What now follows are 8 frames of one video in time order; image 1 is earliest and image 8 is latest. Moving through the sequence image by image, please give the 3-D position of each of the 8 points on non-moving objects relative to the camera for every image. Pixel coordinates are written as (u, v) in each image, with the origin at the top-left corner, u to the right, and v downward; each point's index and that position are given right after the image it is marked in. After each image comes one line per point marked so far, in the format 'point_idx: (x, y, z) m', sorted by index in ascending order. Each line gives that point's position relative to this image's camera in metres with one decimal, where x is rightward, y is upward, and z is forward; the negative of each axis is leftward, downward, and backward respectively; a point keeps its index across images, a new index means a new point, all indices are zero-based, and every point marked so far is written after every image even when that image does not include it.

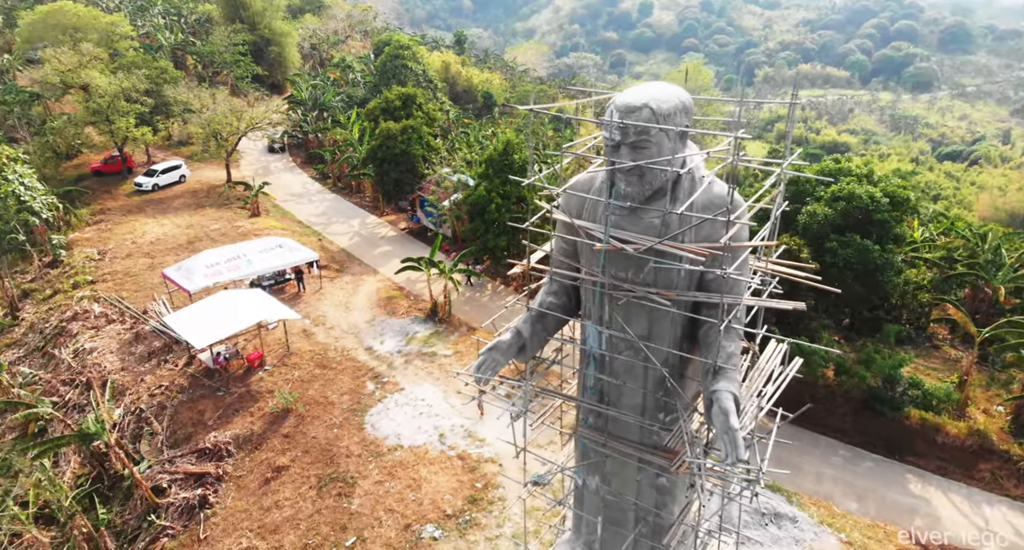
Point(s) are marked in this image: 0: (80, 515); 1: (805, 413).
0: (-9.1, -5.2, +13.3) m
1: (+7.4, -3.4, +15.8) m
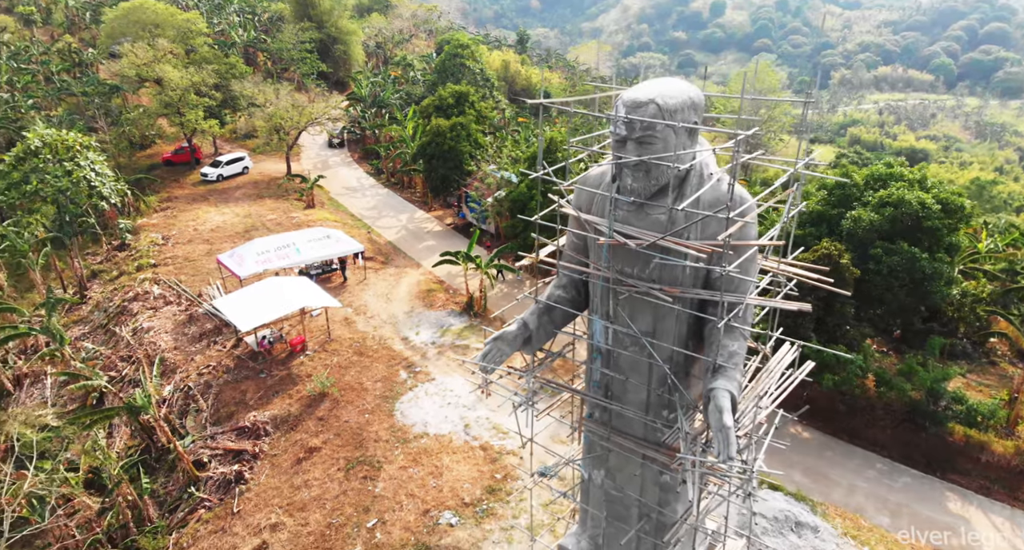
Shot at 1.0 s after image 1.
0: (-8.7, -4.8, +14.2) m
1: (+8.1, -3.6, +15.3) m
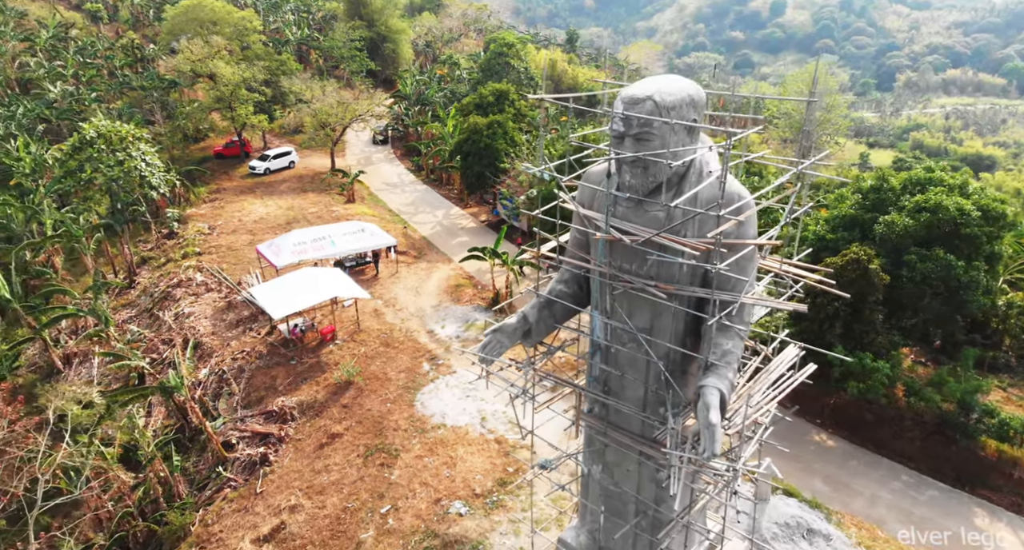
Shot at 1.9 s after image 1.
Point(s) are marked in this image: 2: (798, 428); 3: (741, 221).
0: (-8.3, -4.4, +14.8) m
1: (+8.5, -3.7, +14.9) m
2: (+7.0, -3.7, +15.2) m
3: (+2.3, +0.5, +6.2) m
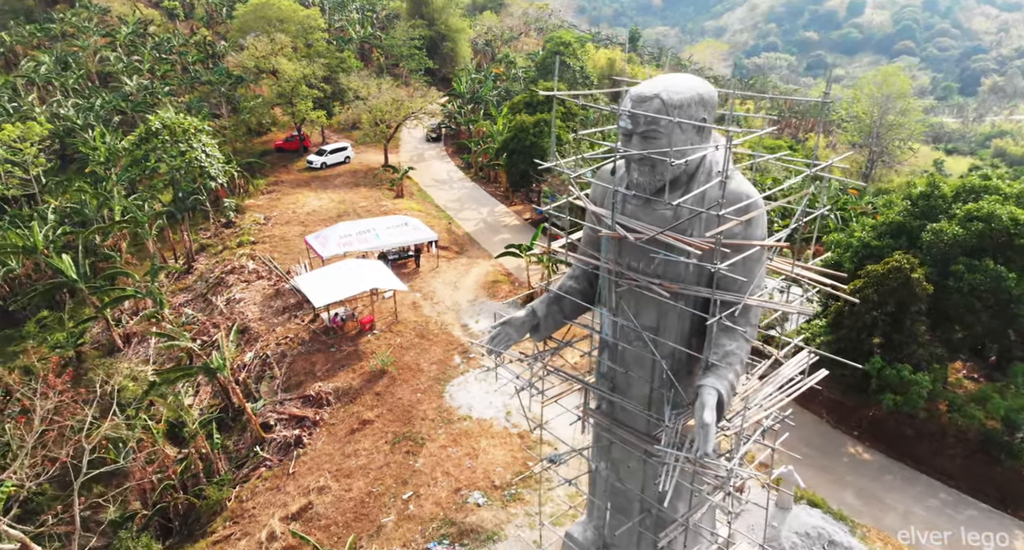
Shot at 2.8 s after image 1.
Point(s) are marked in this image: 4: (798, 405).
0: (-7.7, -4.1, +15.6) m
1: (+9.1, -4.0, +14.3) m
2: (+7.6, -3.8, +14.8) m
3: (+2.3, +0.5, +6.1) m
4: (+7.3, -3.3, +15.8) m
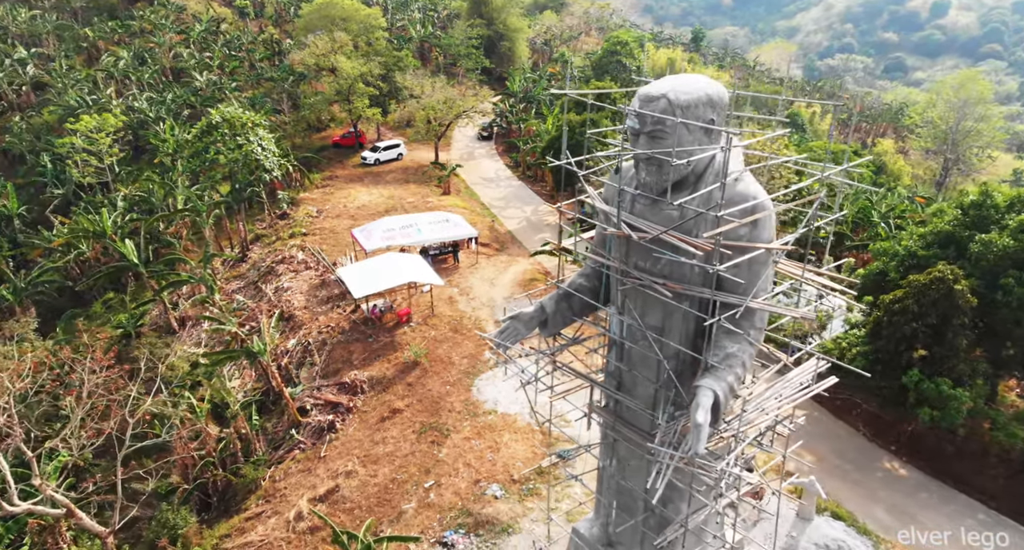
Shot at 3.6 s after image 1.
0: (-7.1, -3.7, +16.3) m
1: (+9.6, -4.2, +13.8) m
2: (+8.1, -4.1, +14.3) m
3: (+2.4, +0.5, +6.1) m
4: (+8.0, -3.5, +15.4) m
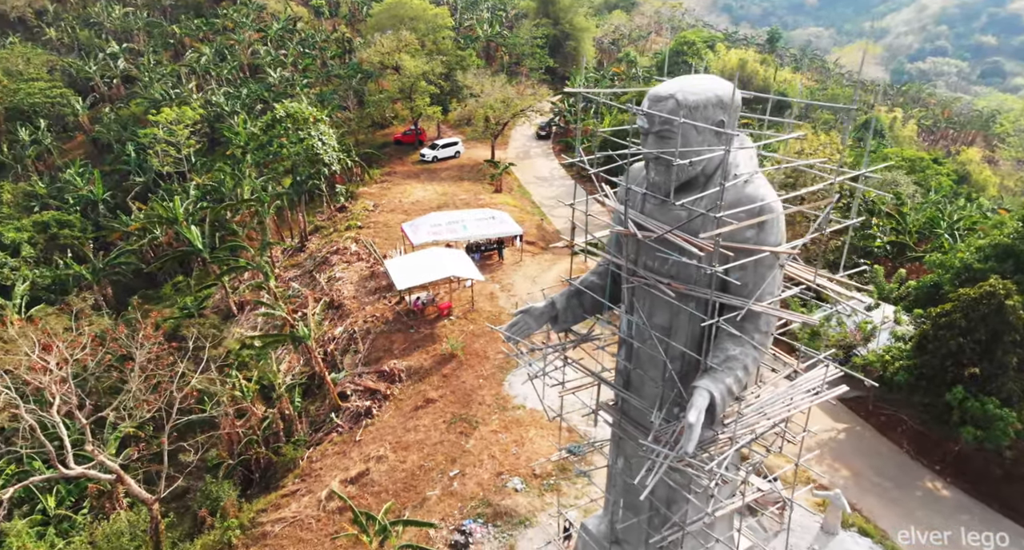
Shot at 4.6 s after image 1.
0: (-6.2, -3.4, +17.0) m
1: (+10.1, -4.5, +13.1) m
2: (+8.7, -4.3, +13.7) m
3: (+2.4, +0.5, +6.0) m
4: (+8.6, -3.7, +14.8) m
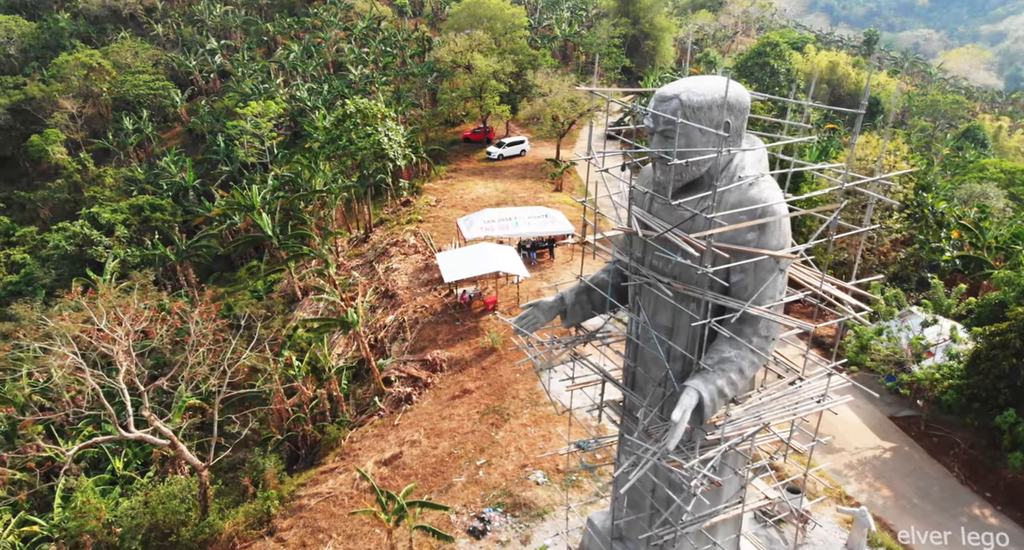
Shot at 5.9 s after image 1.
0: (-5.2, -3.0, +17.9) m
1: (+10.5, -4.9, +12.2) m
2: (+9.2, -4.6, +13.0) m
3: (+2.4, +0.4, +6.0) m
4: (+9.3, -4.1, +14.1) m
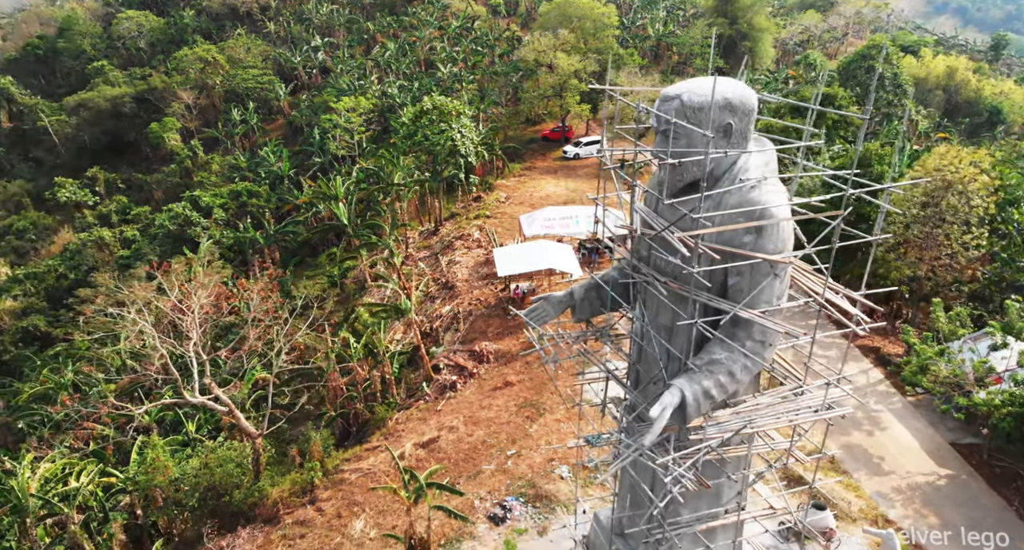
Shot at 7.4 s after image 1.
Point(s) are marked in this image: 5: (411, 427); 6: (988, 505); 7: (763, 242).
0: (-4.0, -2.7, +18.6) m
1: (+10.9, -5.4, +11.1) m
2: (+9.7, -5.1, +12.1) m
3: (+2.4, +0.4, +5.9) m
4: (+9.9, -4.5, +13.1) m
5: (-2.7, -4.1, +16.9) m
6: (+9.6, -4.7, +12.7) m
7: (+2.4, +0.3, +5.9) m
